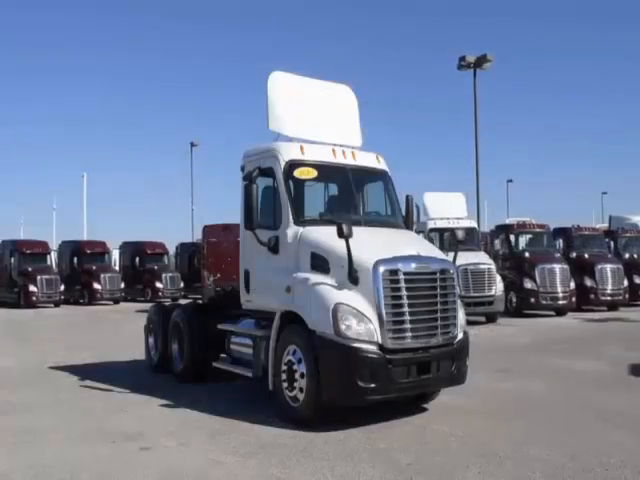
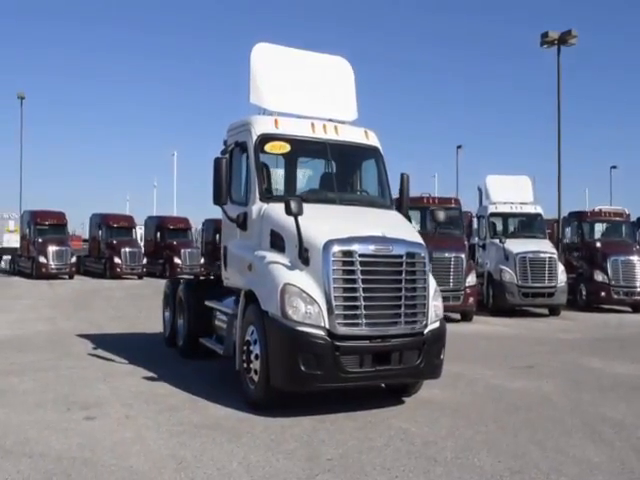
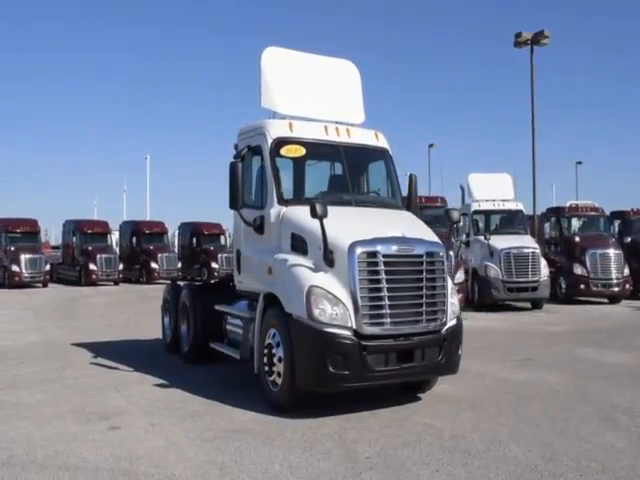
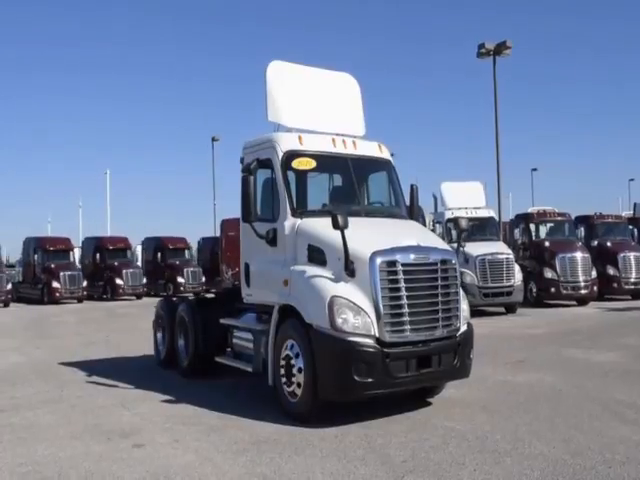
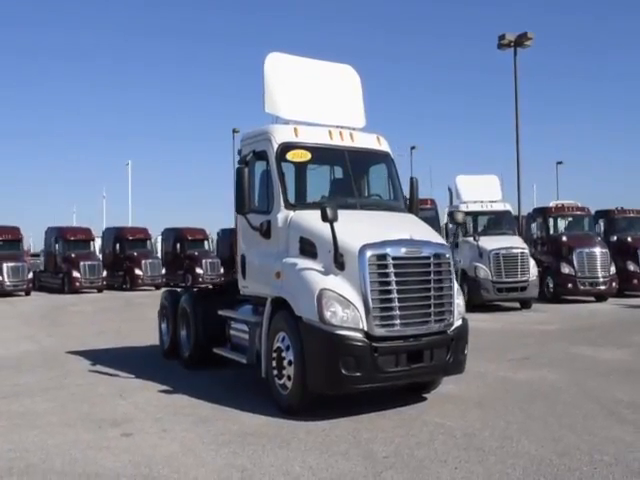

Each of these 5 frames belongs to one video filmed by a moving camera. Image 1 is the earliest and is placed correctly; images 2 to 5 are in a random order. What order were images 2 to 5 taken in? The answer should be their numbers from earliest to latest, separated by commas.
4, 5, 3, 2
